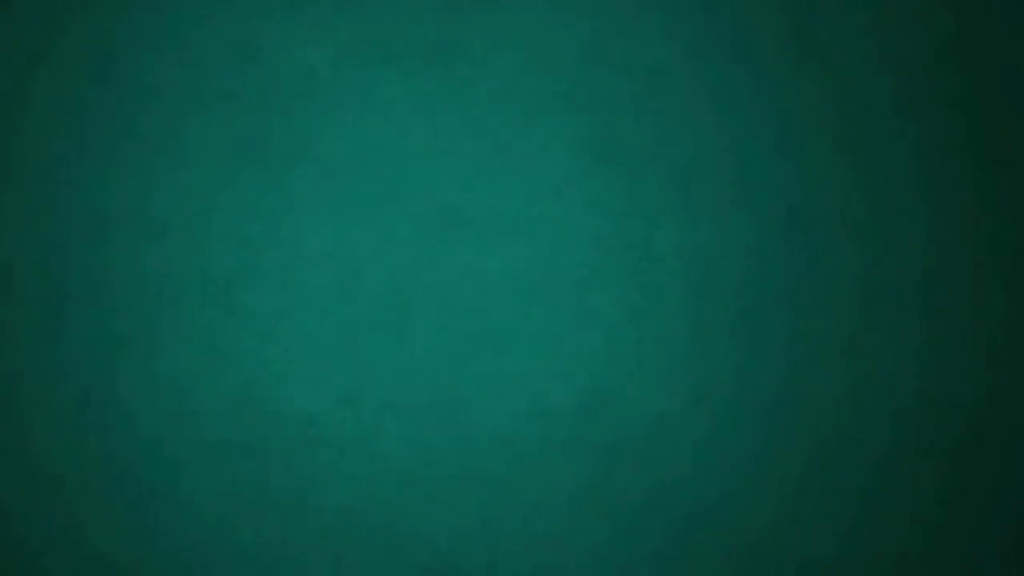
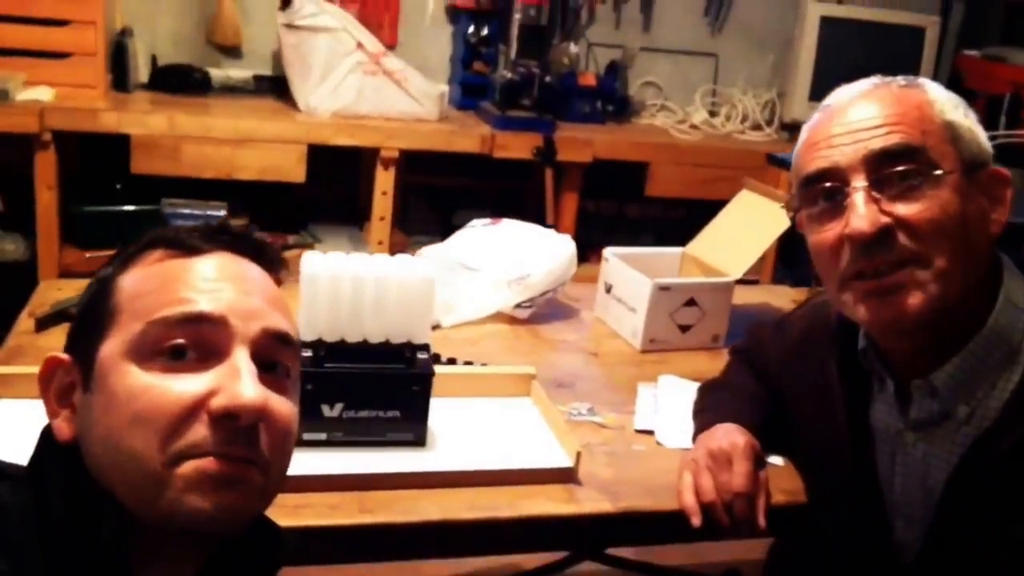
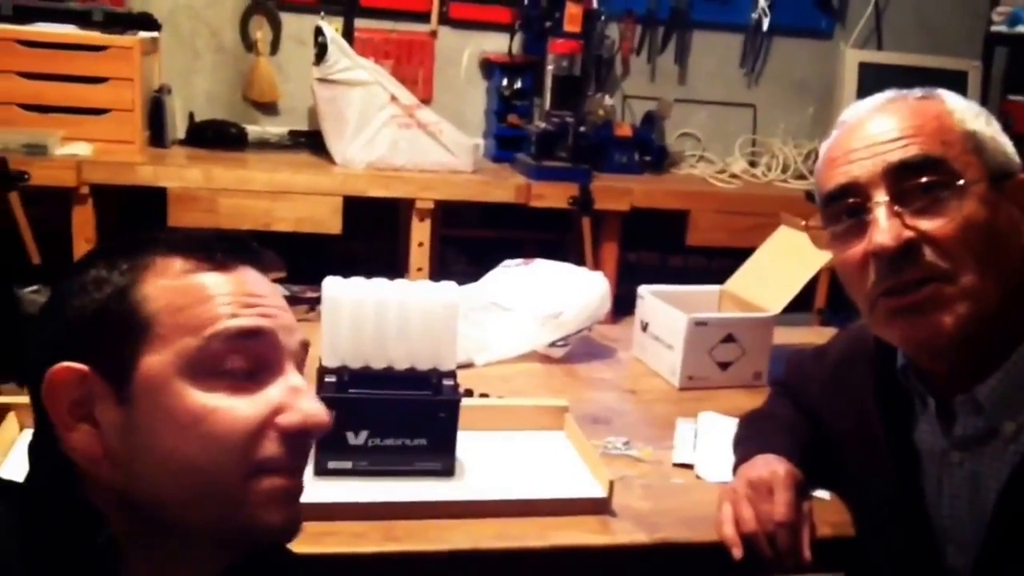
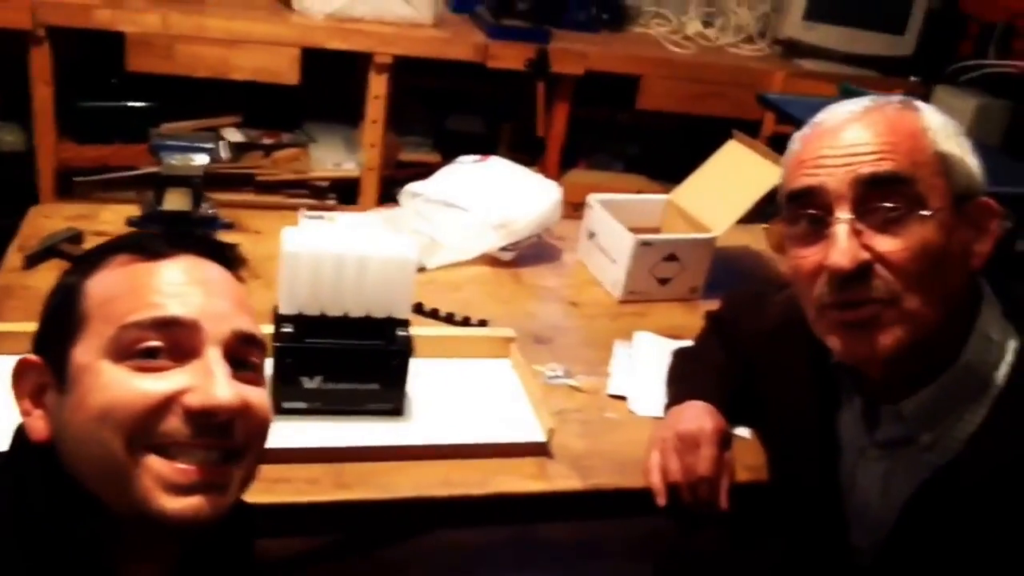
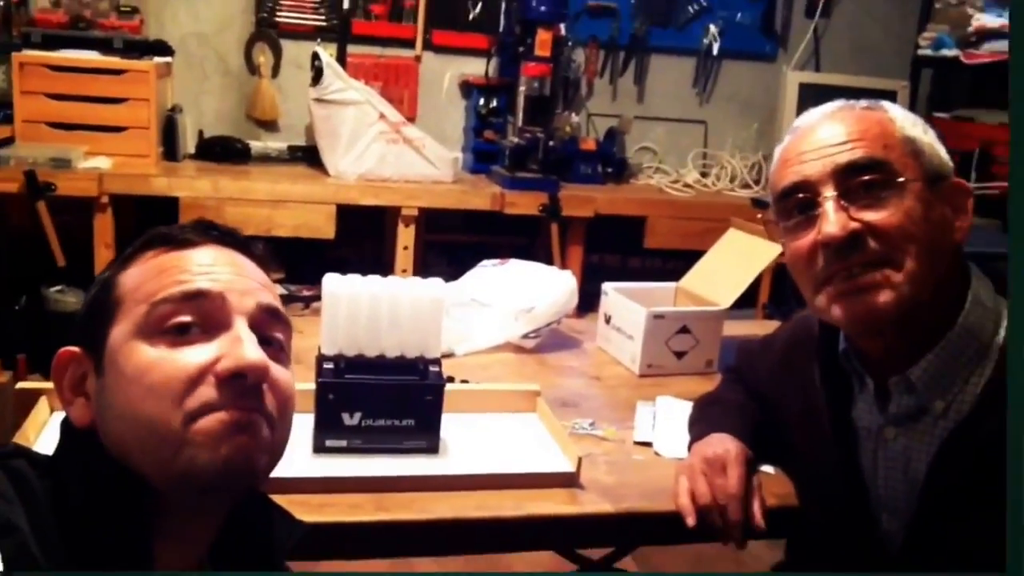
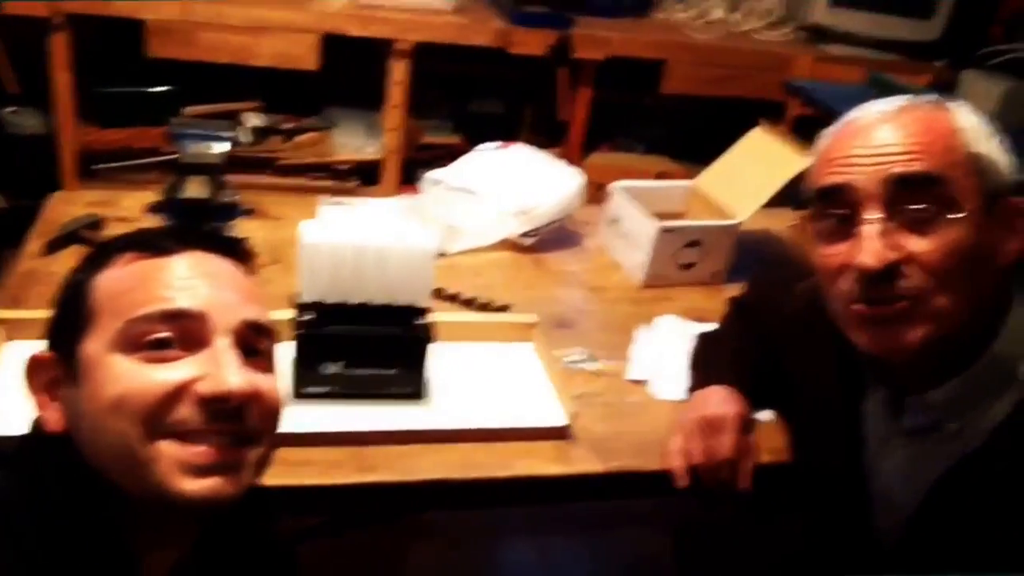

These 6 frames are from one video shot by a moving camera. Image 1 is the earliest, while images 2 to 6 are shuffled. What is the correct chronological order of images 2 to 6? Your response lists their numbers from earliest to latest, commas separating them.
6, 4, 2, 3, 5
